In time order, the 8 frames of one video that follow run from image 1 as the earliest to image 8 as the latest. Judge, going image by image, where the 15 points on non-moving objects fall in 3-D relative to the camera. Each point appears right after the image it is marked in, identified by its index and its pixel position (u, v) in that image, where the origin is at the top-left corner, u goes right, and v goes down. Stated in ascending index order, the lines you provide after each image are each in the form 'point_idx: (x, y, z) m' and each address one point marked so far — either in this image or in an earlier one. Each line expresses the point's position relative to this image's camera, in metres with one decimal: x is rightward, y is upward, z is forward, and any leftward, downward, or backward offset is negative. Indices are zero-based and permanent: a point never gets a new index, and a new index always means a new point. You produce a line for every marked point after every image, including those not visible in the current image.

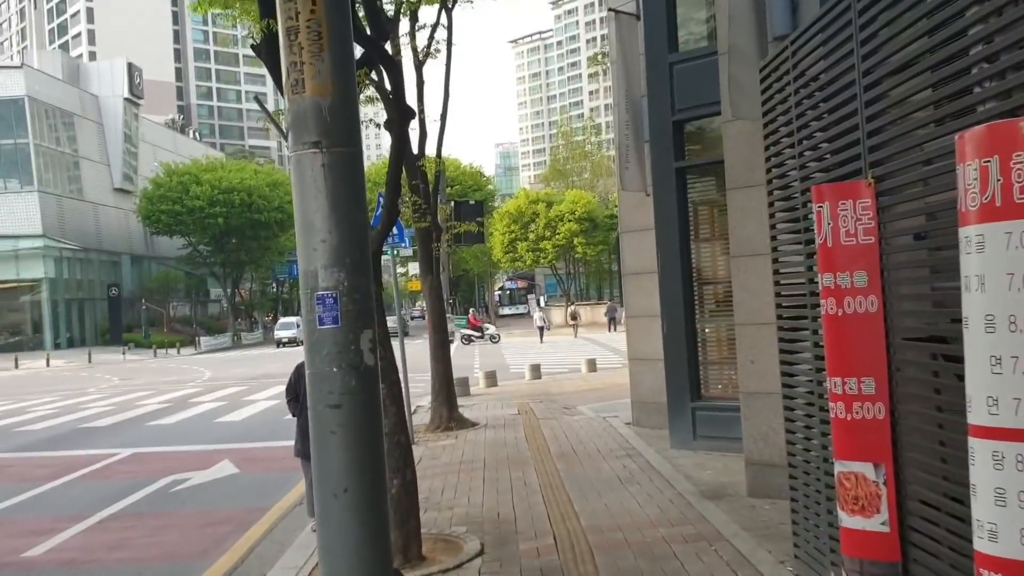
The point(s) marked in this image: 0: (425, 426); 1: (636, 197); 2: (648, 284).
0: (-1.2, -1.9, +12.8) m
1: (+1.5, +1.1, +11.2) m
2: (+1.6, 0.0, +11.1) m
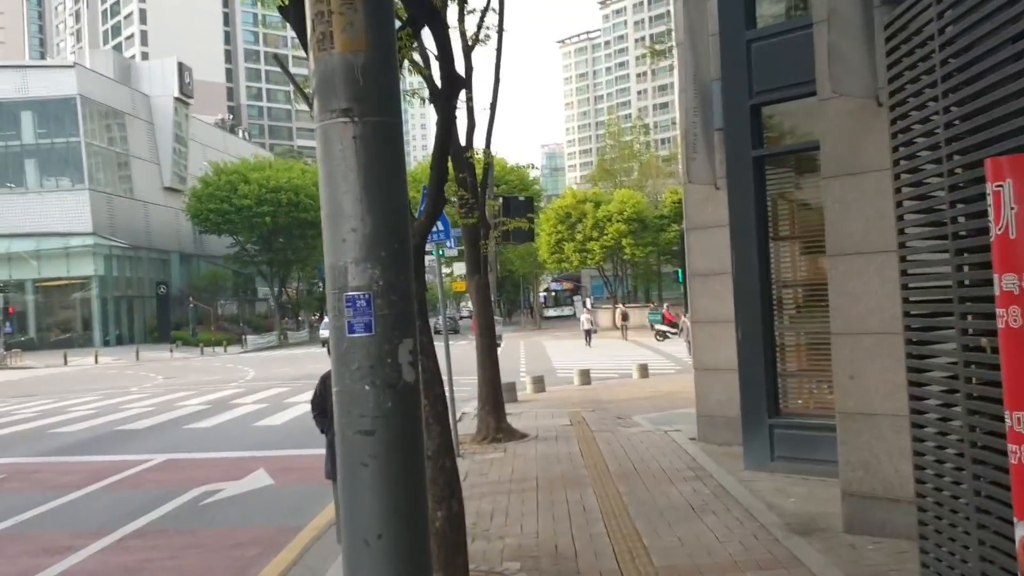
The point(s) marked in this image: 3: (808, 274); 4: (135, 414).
0: (-0.5, -1.9, +12.0) m
1: (+2.1, +1.0, +10.2) m
2: (+2.2, 0.0, +10.2) m
3: (+2.7, +0.1, +8.7) m
4: (-7.8, -2.6, +19.6) m
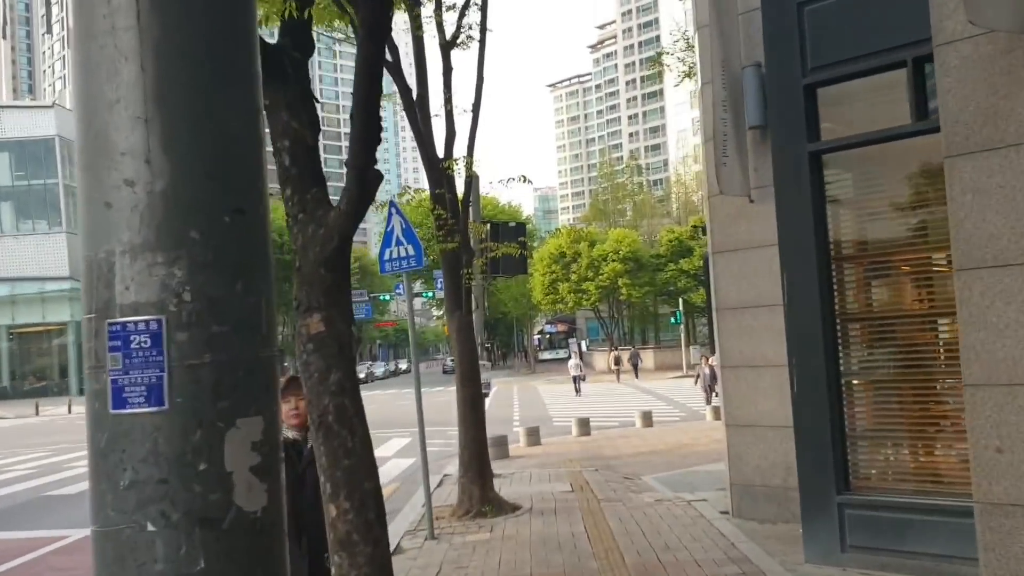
0: (-0.7, -2.3, +9.9) m
1: (+1.9, +0.7, +8.3) m
2: (+2.0, -0.4, +8.1) m
3: (+2.6, -0.1, +6.7) m
4: (-7.9, -3.4, +17.4) m
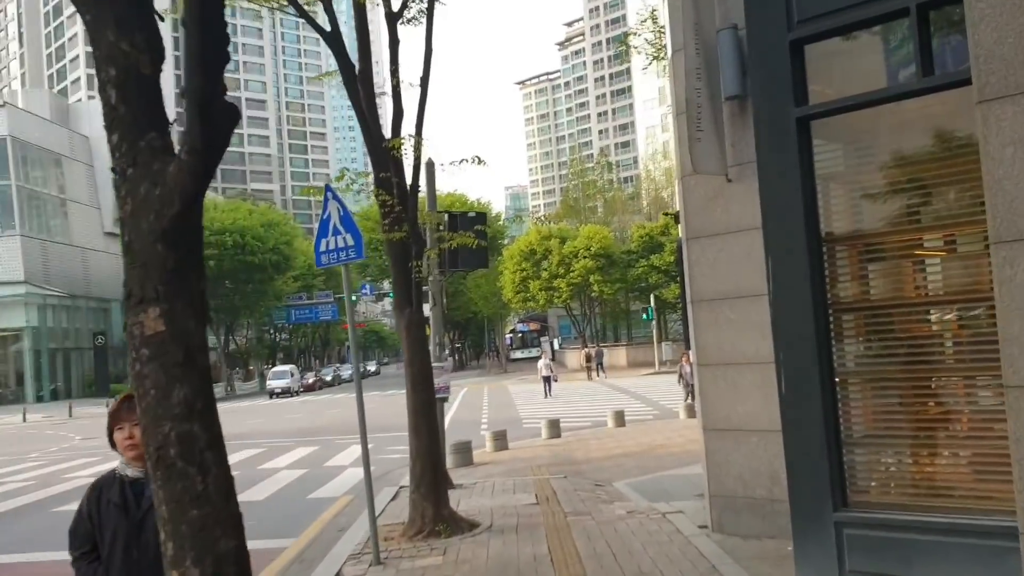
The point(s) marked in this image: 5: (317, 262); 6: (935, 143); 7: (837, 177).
0: (-1.1, -2.3, +9.0) m
1: (+1.6, +0.8, +7.4) m
2: (+1.7, -0.3, +7.3) m
3: (+2.3, 0.0, +5.9) m
4: (-8.5, -3.4, +16.3) m
5: (-1.6, +0.2, +7.9) m
6: (+2.5, +0.9, +5.7) m
7: (+2.1, +0.7, +6.1) m
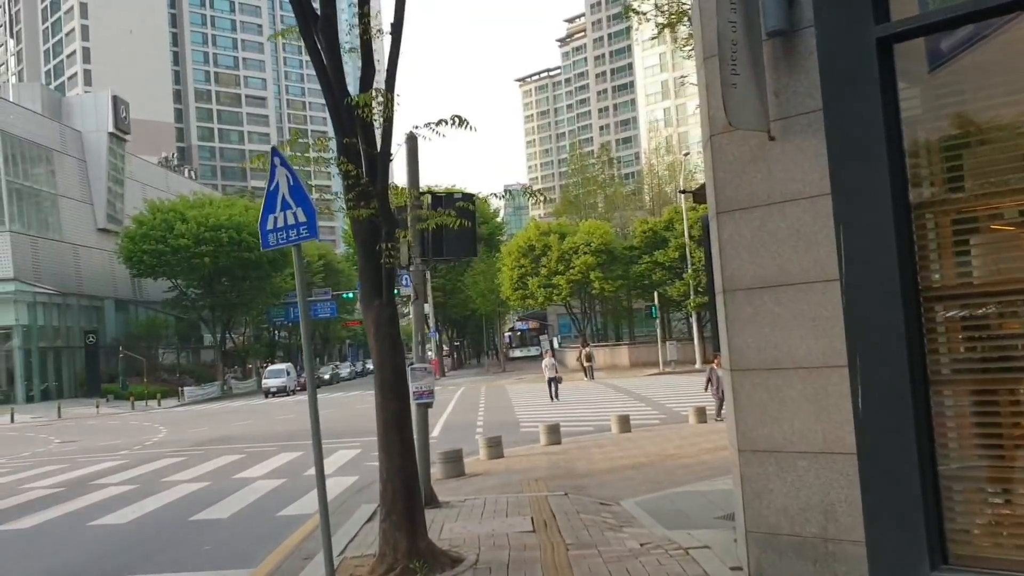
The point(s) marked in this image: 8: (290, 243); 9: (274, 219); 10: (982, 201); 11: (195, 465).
0: (-1.1, -2.2, +7.5) m
1: (+1.5, +0.9, +6.0) m
2: (+1.6, -0.2, +5.9) m
3: (+2.2, +0.1, +4.4) m
4: (-8.6, -3.3, +14.9) m
5: (-1.7, +0.3, +6.4) m
6: (+2.4, +1.0, +4.2) m
7: (+2.0, +0.8, +4.6) m
8: (-1.4, +0.3, +6.2) m
9: (-1.6, +0.5, +6.4) m
10: (+2.3, +0.4, +4.5) m
11: (-6.0, -3.3, +17.9) m
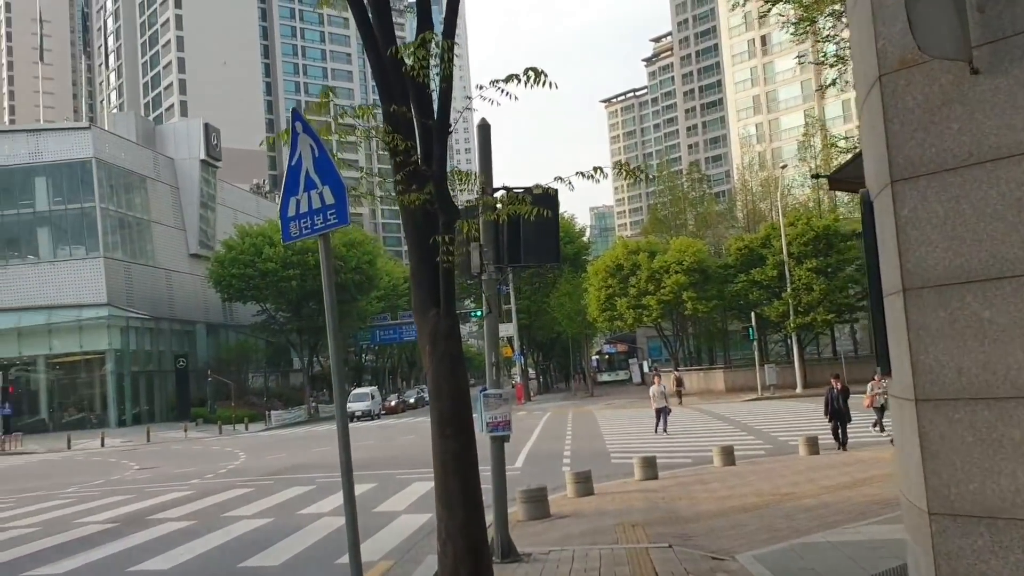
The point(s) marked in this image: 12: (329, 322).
0: (-0.5, -2.2, +6.0) m
1: (+1.9, +0.9, +4.3) m
2: (+2.0, -0.2, +4.1) m
3: (+2.5, +0.1, +2.6) m
4: (-7.3, -3.6, +13.9) m
5: (-1.2, +0.3, +5.0) m
6: (+2.7, +1.0, +2.4) m
7: (+2.3, +0.9, +2.9) m
8: (-1.0, +0.3, +4.7) m
9: (-1.1, +0.4, +4.9) m
10: (+2.5, +0.5, +2.7) m
11: (-4.4, -3.7, +16.7) m
12: (-0.9, -0.2, +4.8) m
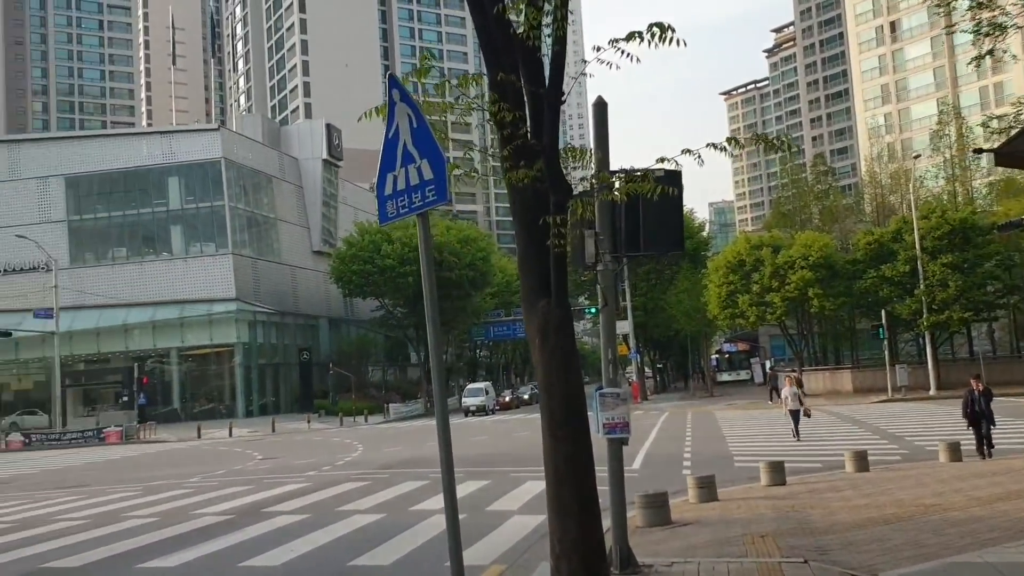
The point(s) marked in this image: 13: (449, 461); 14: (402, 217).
0: (+0.1, -2.1, +5.4) m
1: (+2.4, +1.0, +3.5) m
2: (+2.5, -0.1, +3.3) m
3: (+2.7, +0.2, +1.7) m
4: (-5.6, -3.5, +14.2) m
5: (-0.6, +0.3, +4.5) m
6: (+2.9, +1.1, +1.5) m
7: (+2.6, +0.9, +2.0) m
8: (-0.4, +0.3, +4.3) m
9: (-0.6, +0.5, +4.5) m
10: (+2.8, +0.6, +1.8) m
11: (-2.4, -3.6, +16.5) m
12: (-0.4, -0.1, +4.3) m
13: (-0.3, -0.8, +4.3) m
14: (-0.5, +0.3, +4.4) m
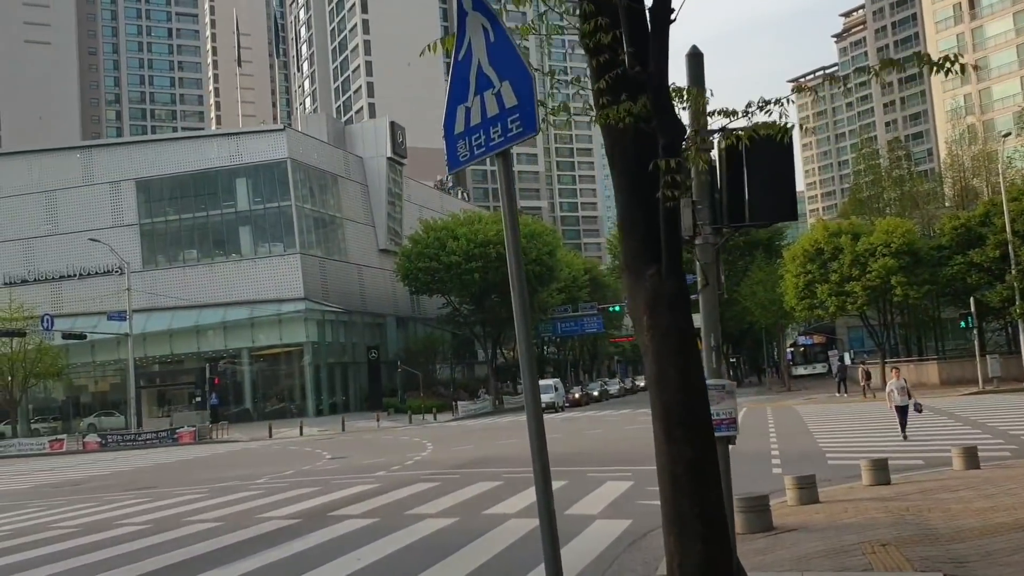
0: (+0.6, -2.0, +4.5) m
1: (+2.7, +1.2, +2.3) m
2: (+2.8, +0.1, +2.2) m
3: (+2.9, +0.4, +0.6) m
4: (-4.4, -3.4, +13.6) m
5: (-0.2, +0.5, +3.6) m
6: (+3.1, +1.3, +0.4) m
7: (+2.8, +1.1, +0.9) m
8: (-0.1, +0.5, +3.4) m
9: (-0.2, +0.7, +3.6) m
10: (+3.0, +0.7, +0.7) m
11: (-1.1, -3.4, +15.7) m
12: (0.0, 0.0, +3.4) m
13: (+0.1, -0.7, +3.4) m
14: (-0.1, +0.5, +3.5) m
